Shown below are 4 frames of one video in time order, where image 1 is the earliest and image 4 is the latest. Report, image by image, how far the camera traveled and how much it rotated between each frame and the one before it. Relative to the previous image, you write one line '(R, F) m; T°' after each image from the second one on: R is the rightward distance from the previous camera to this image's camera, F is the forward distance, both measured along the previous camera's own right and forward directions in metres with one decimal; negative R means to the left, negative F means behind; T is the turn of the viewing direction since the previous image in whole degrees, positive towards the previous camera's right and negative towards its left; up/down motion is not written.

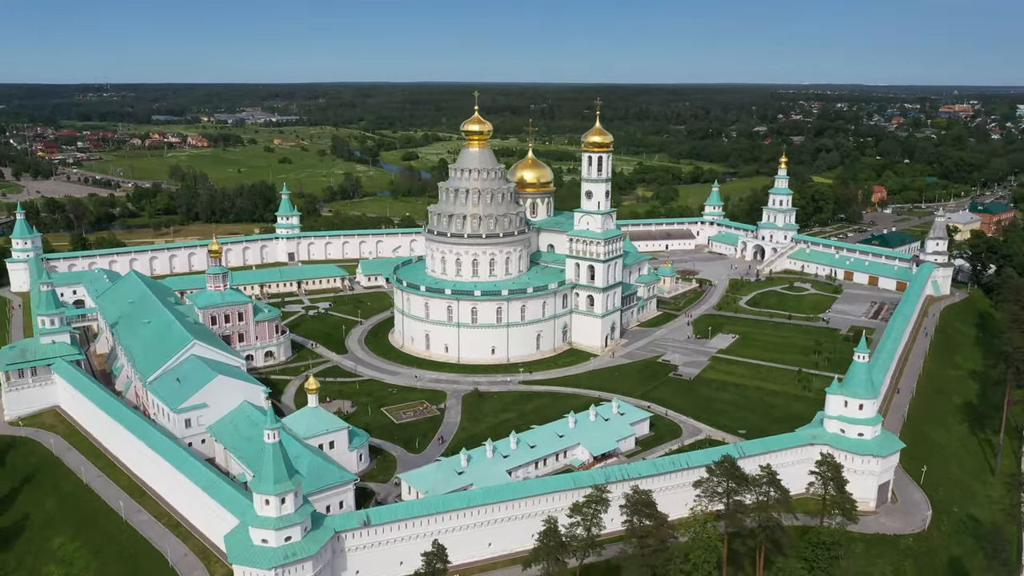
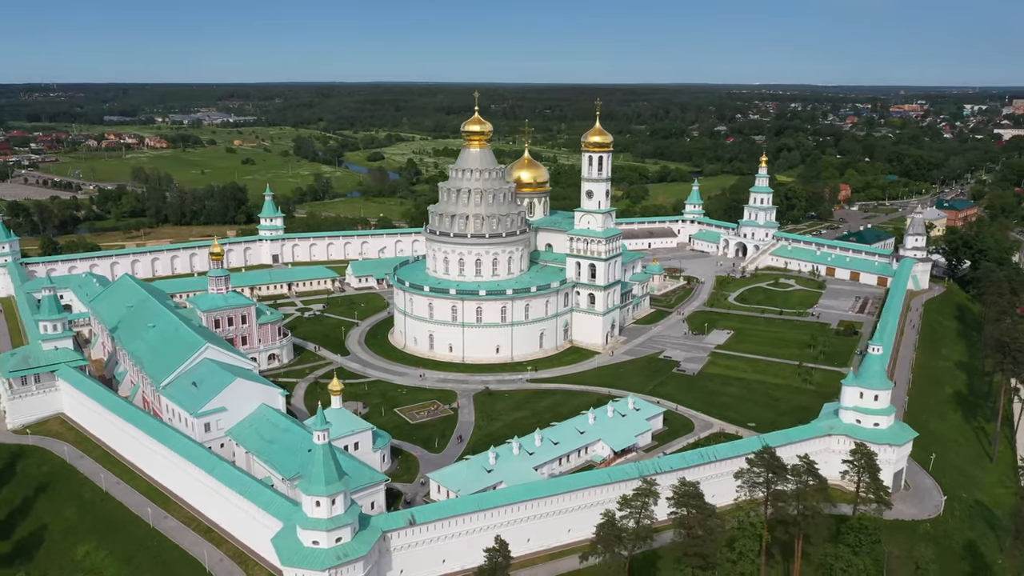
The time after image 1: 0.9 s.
(-2.5, -0.2) m; +3°
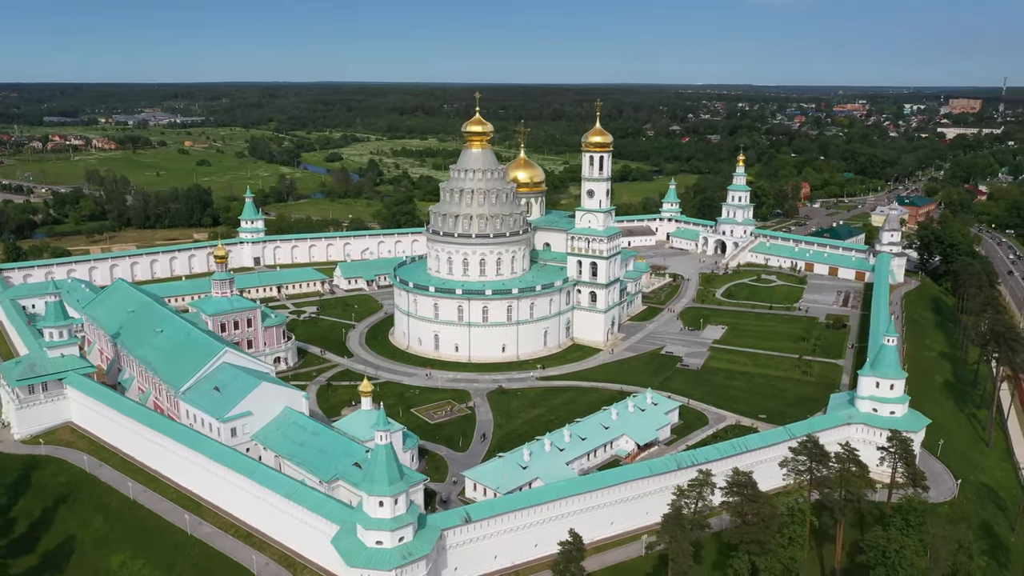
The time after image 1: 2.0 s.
(-3.0, -0.2) m; +3°
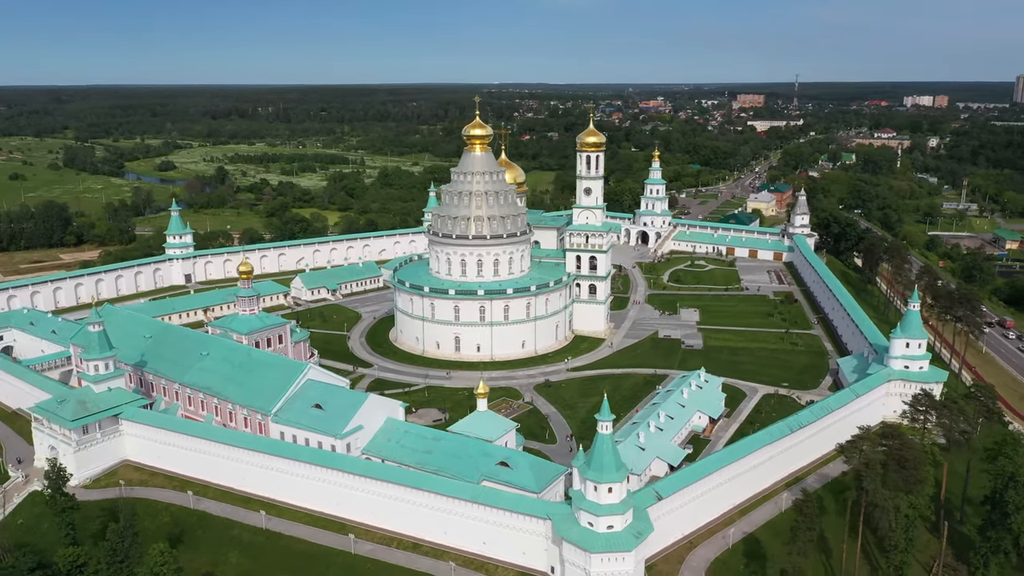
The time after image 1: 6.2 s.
(-11.4, -0.1) m; +12°
